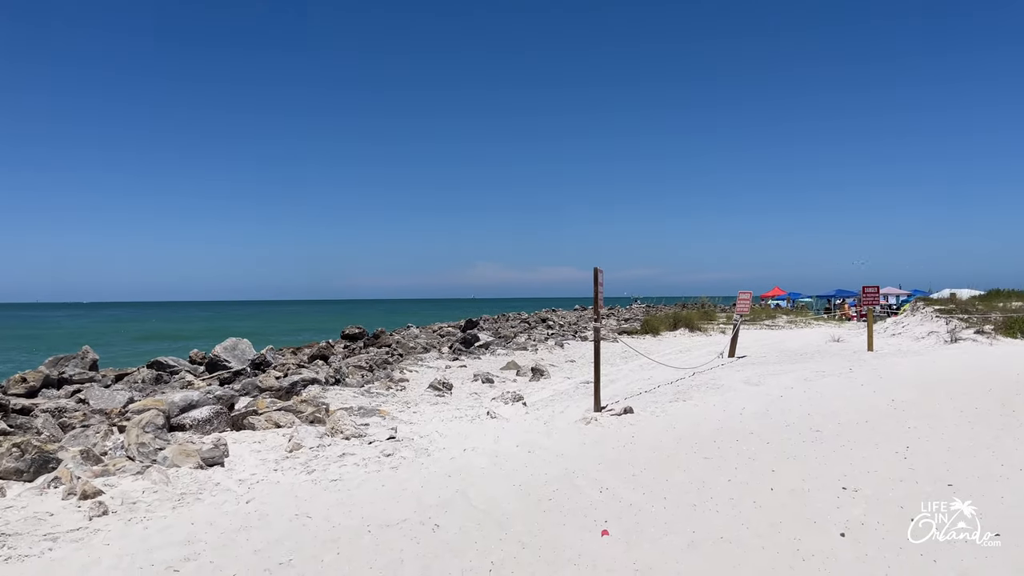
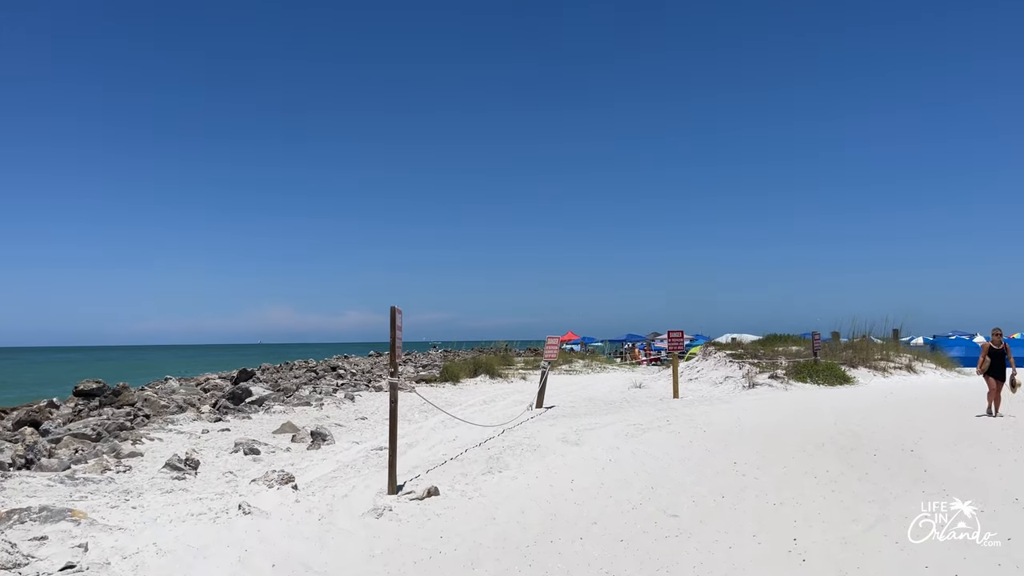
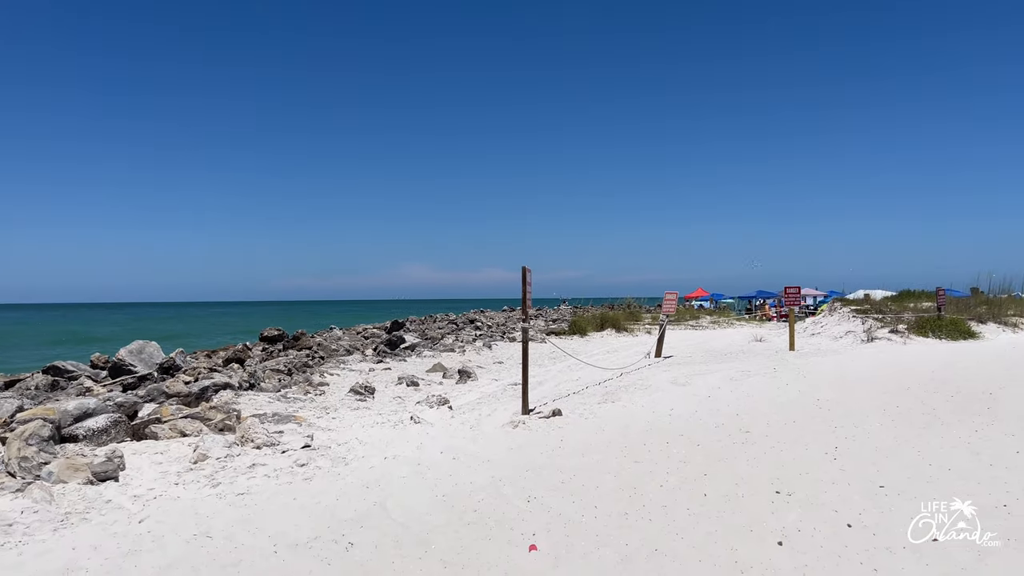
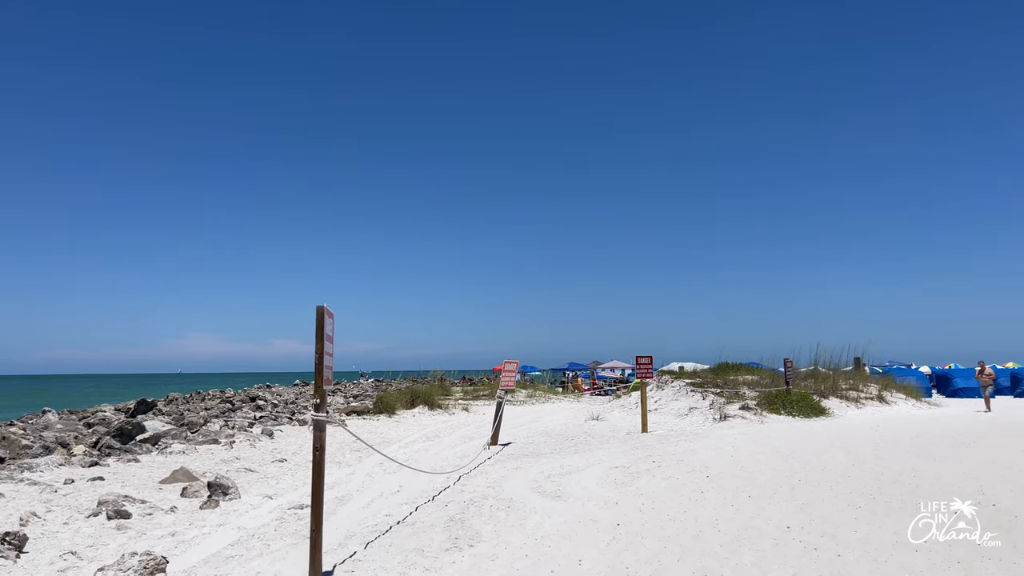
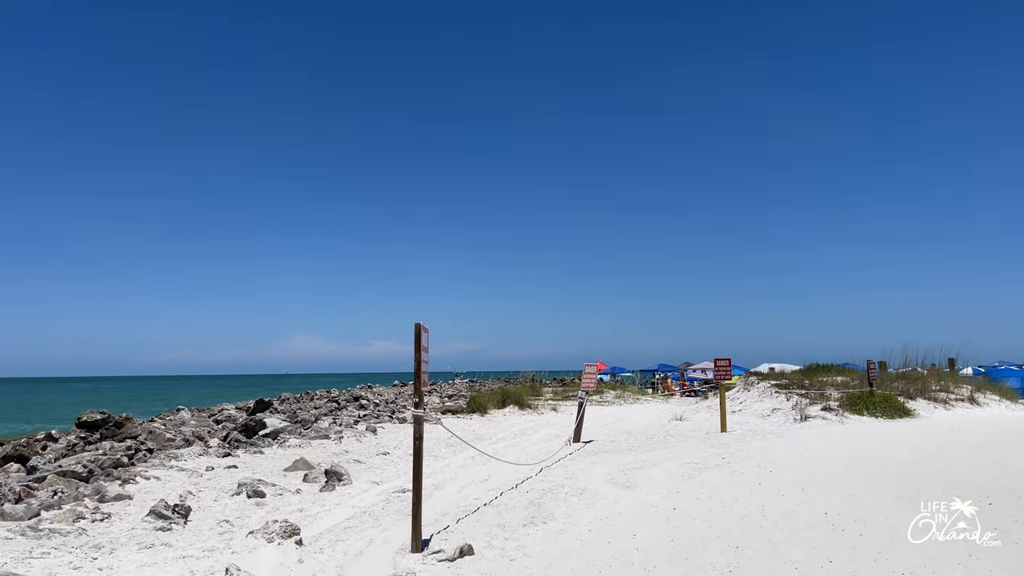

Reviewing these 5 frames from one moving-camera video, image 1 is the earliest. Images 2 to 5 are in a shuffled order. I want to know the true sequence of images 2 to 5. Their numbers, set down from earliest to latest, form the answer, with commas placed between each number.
3, 2, 5, 4
